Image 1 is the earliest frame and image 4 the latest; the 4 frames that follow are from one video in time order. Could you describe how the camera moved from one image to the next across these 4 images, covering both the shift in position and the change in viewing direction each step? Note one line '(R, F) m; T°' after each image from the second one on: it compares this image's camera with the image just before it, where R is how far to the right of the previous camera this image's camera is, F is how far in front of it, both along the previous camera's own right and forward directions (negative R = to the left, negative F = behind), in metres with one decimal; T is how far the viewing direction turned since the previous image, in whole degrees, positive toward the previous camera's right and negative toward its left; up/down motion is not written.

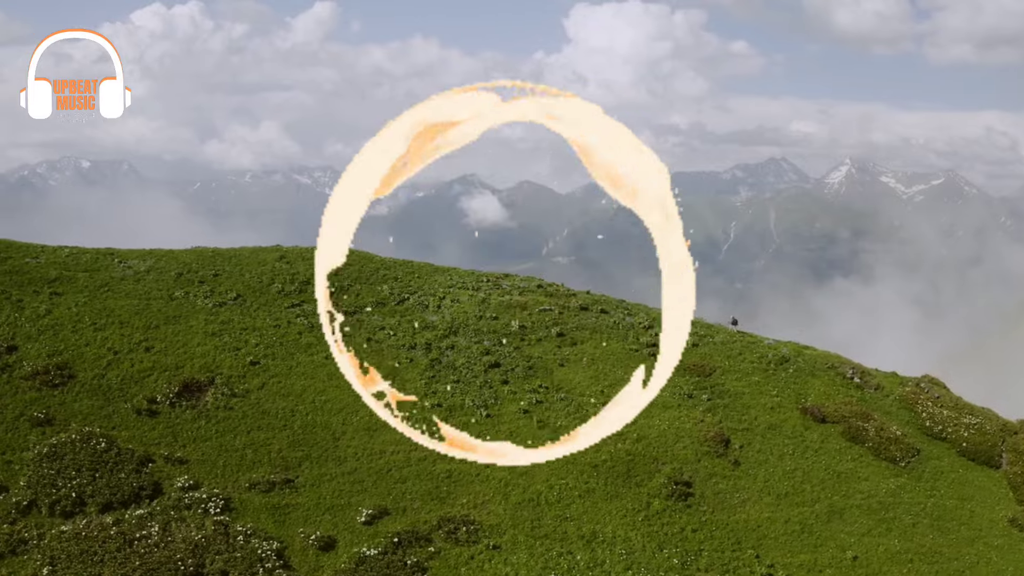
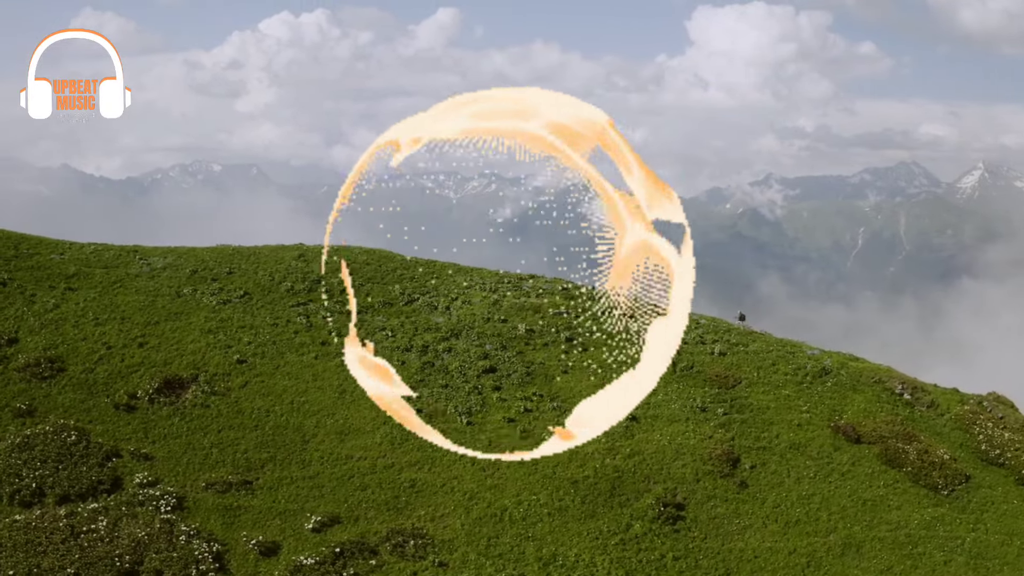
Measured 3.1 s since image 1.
(+5.7, +2.5) m; -7°
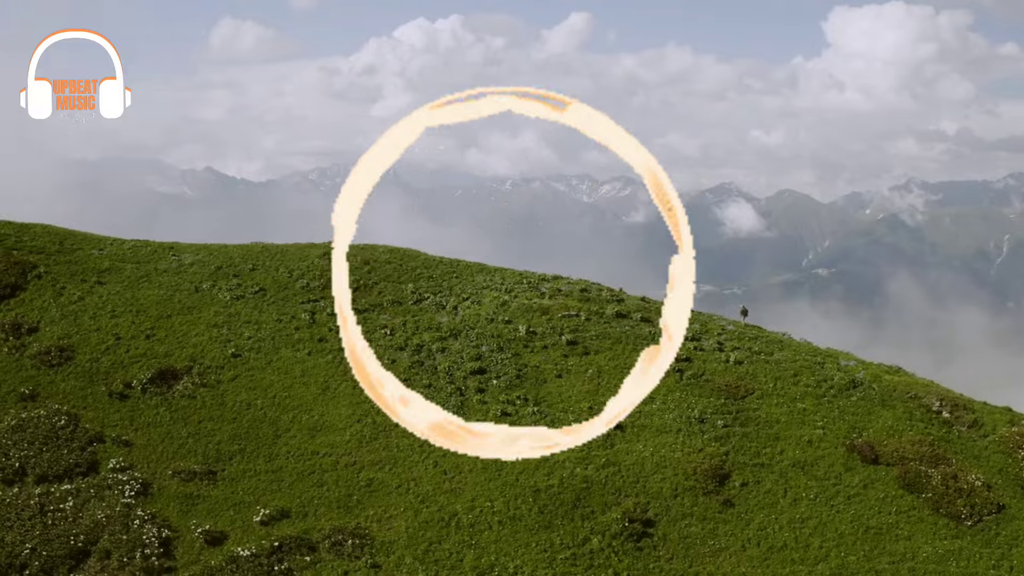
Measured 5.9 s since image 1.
(+6.5, +1.3) m; -8°
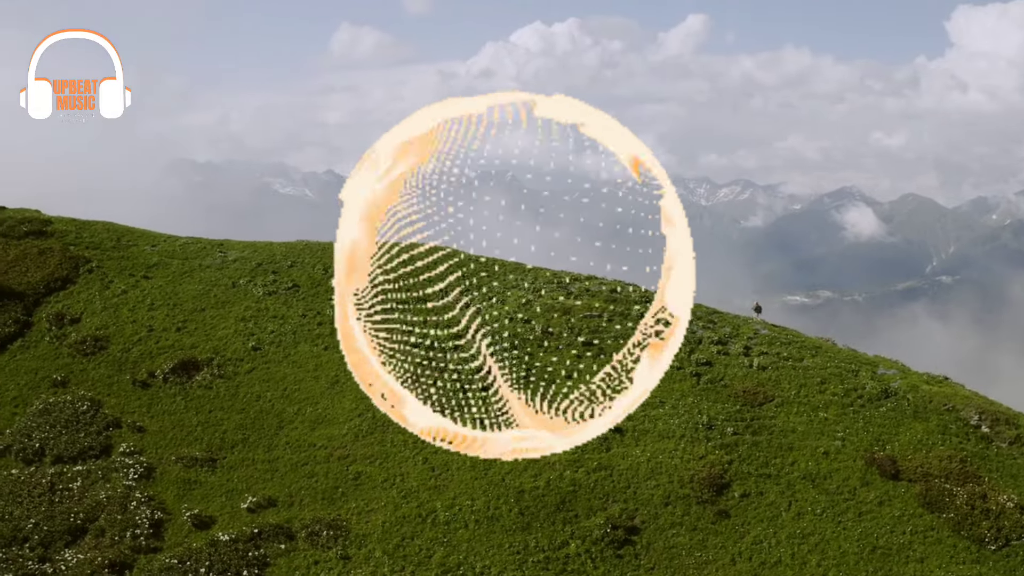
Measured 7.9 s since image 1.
(+4.8, +0.5) m; -7°
